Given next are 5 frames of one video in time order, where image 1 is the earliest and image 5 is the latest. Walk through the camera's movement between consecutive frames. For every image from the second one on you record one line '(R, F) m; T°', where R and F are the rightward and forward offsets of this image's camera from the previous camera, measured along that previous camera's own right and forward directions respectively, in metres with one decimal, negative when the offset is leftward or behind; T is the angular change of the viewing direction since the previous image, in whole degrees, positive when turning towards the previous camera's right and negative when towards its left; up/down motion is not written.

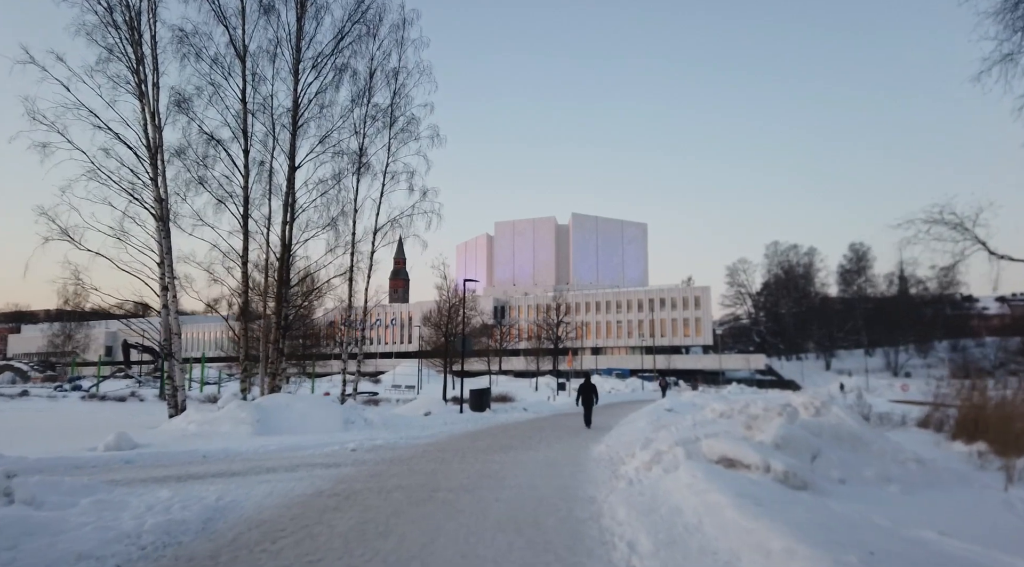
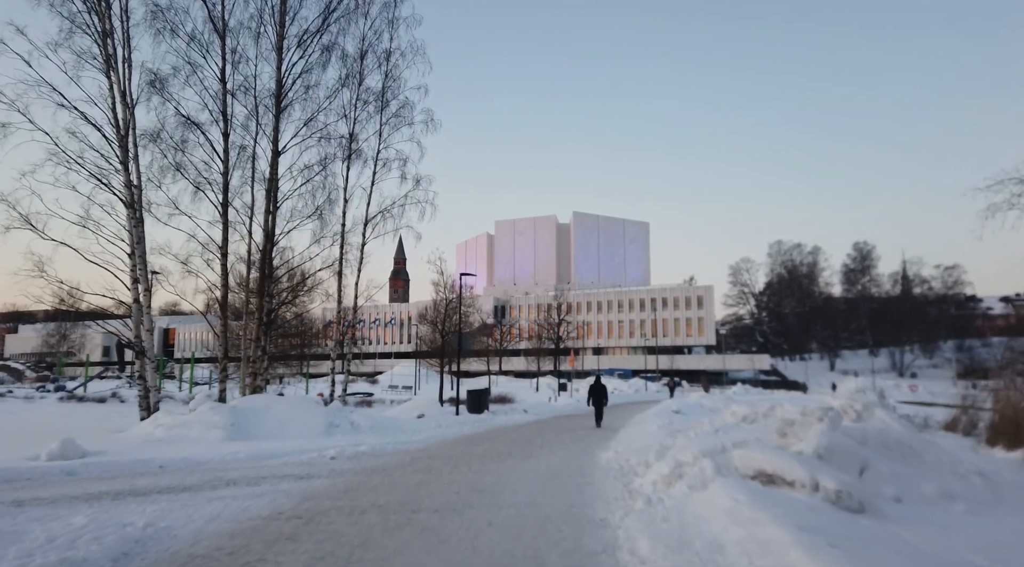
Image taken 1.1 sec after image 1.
(+0.1, +1.5) m; 0°
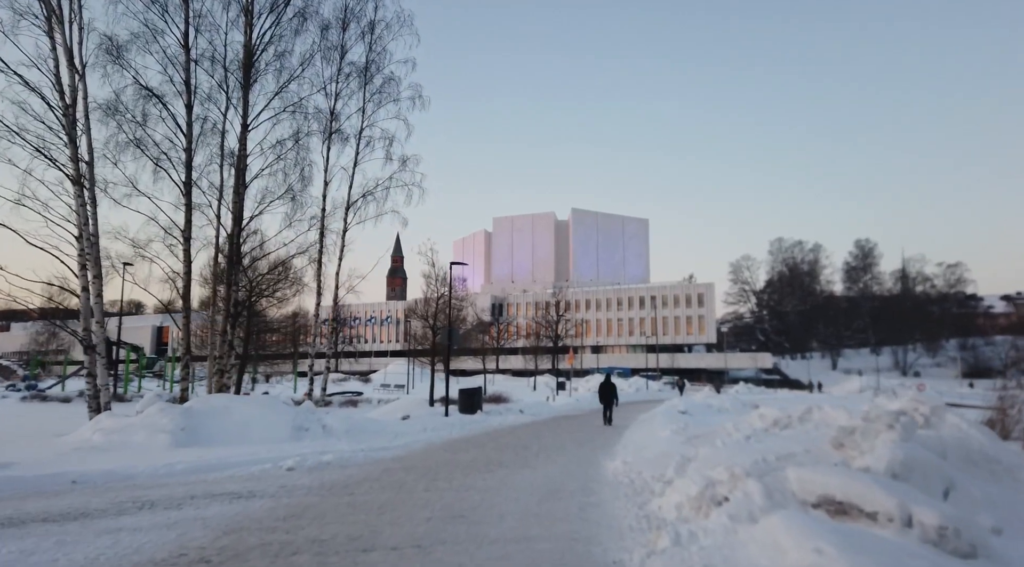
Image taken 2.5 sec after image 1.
(+0.1, +2.0) m; 0°
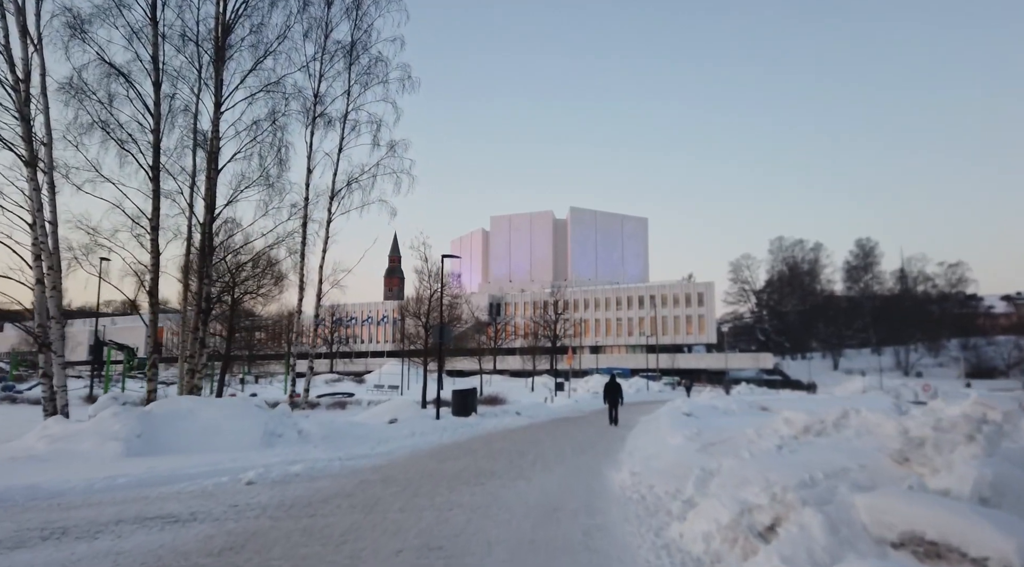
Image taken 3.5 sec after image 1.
(+0.1, +1.4) m; 0°
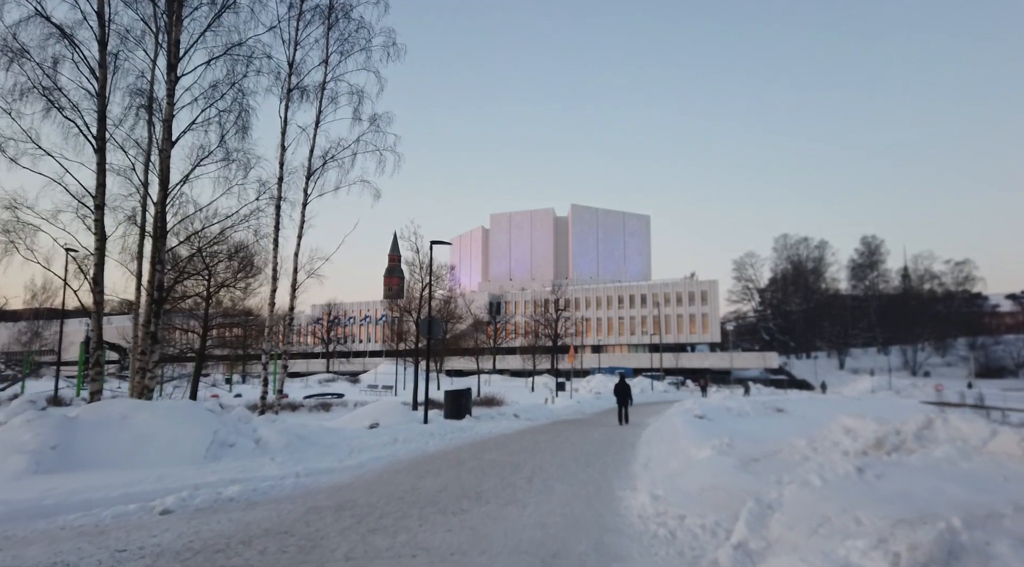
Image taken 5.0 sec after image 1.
(+0.1, +2.2) m; 0°
